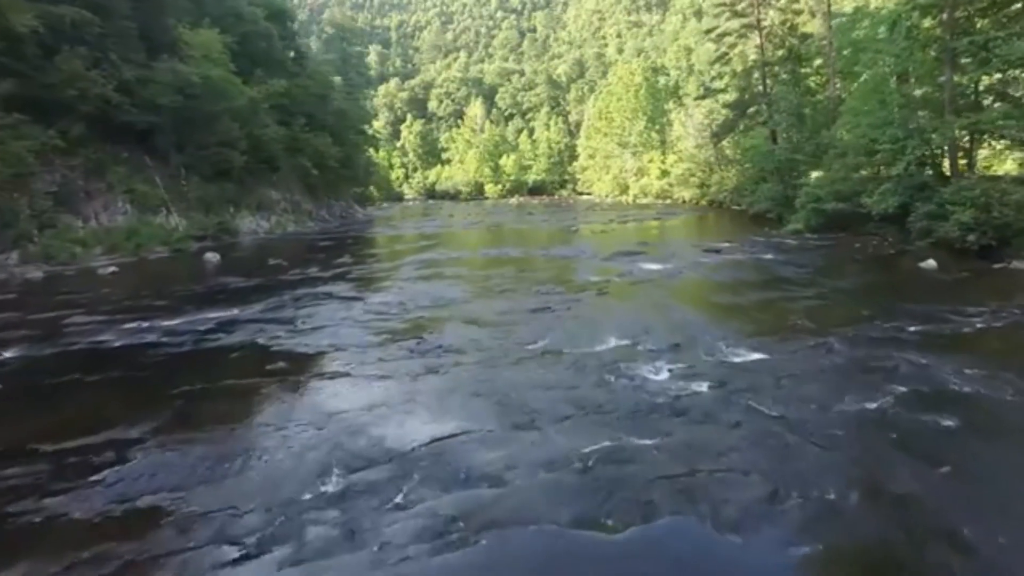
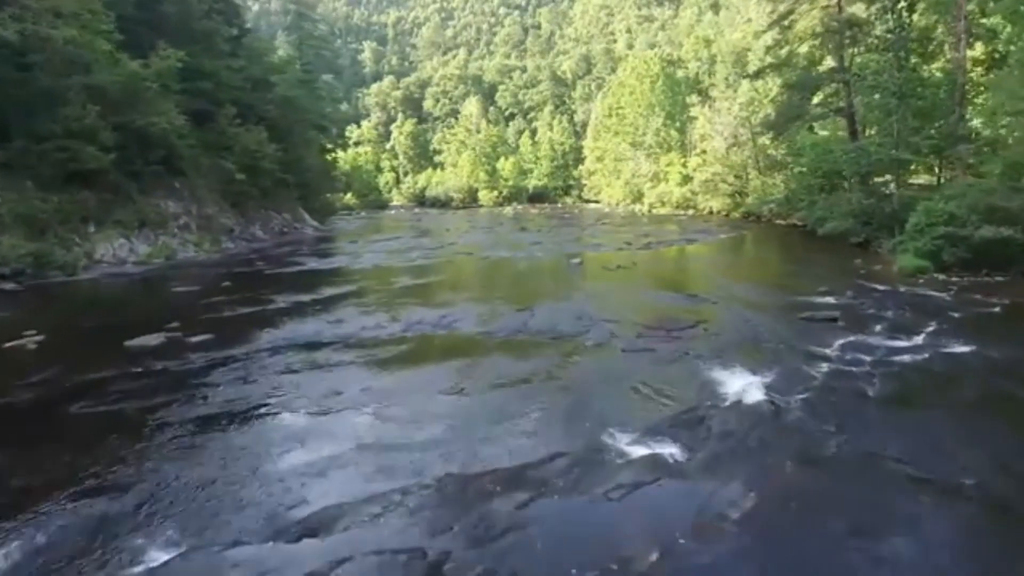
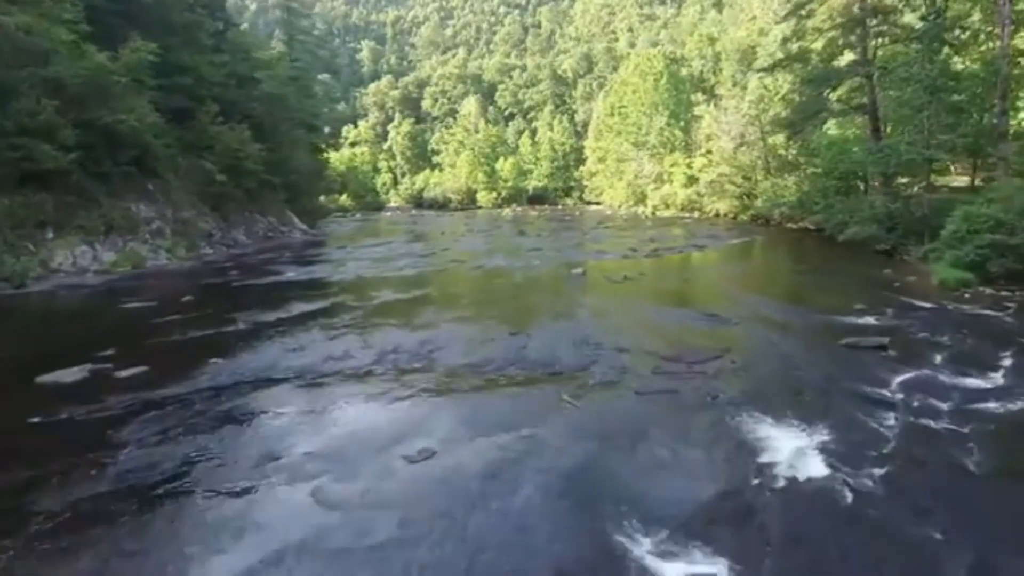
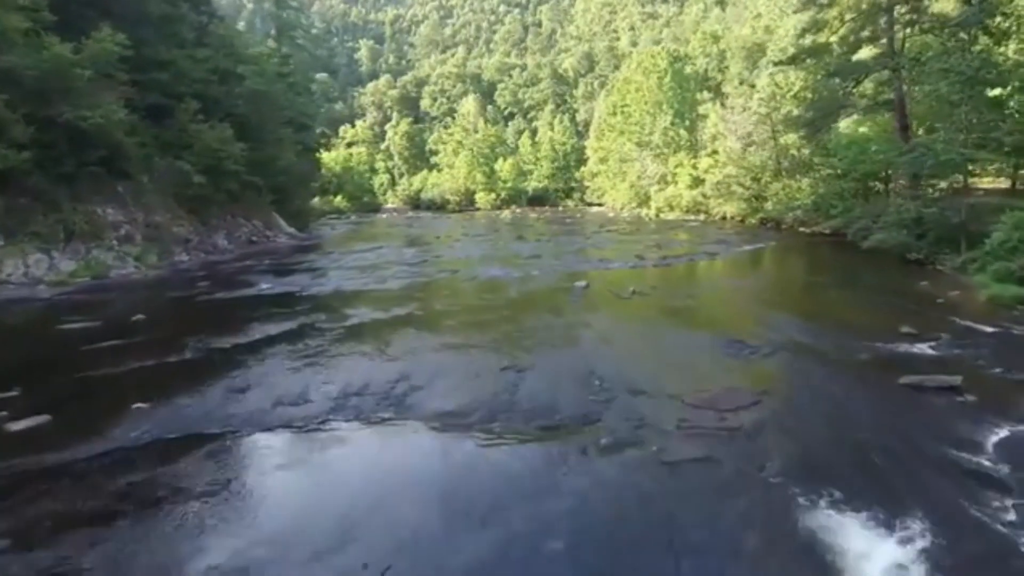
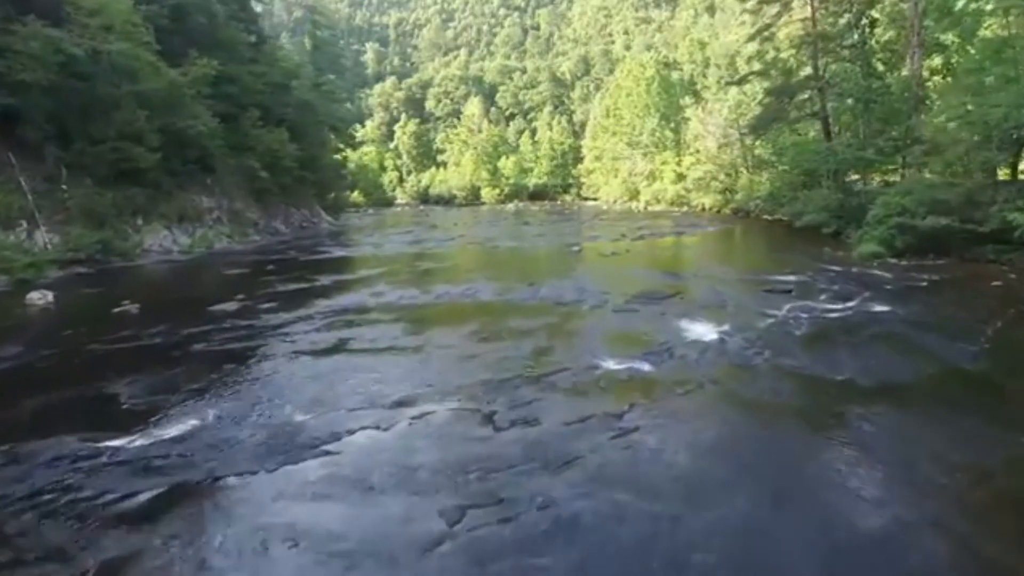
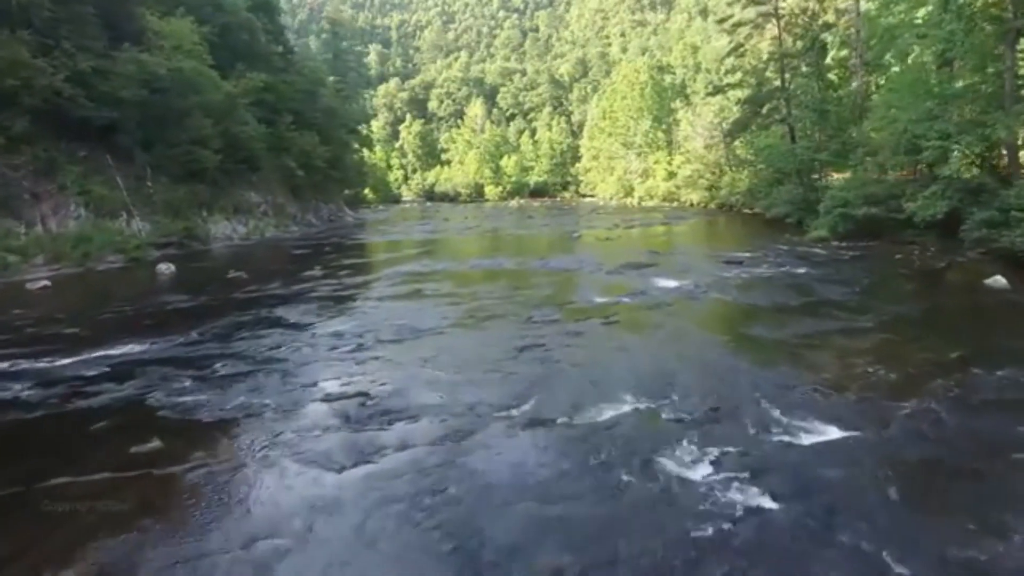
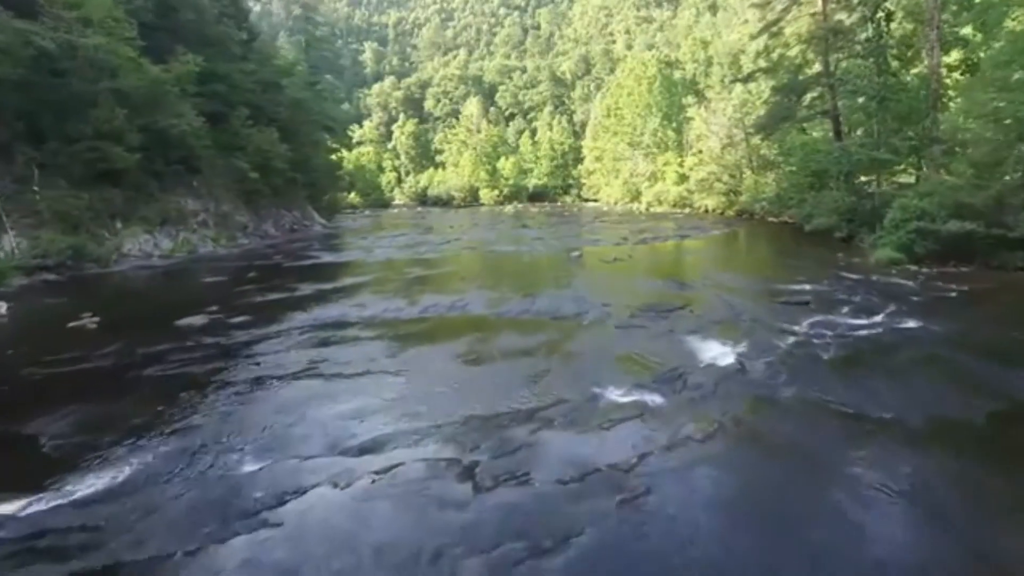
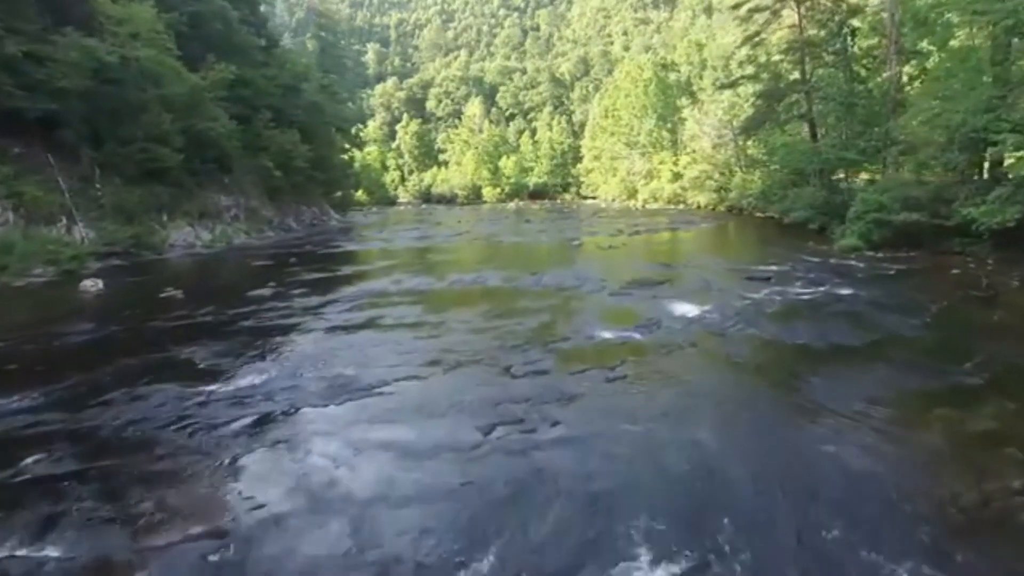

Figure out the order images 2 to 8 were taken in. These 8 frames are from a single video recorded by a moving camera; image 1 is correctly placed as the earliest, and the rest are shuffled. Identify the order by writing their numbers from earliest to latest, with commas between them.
6, 8, 5, 7, 2, 3, 4
